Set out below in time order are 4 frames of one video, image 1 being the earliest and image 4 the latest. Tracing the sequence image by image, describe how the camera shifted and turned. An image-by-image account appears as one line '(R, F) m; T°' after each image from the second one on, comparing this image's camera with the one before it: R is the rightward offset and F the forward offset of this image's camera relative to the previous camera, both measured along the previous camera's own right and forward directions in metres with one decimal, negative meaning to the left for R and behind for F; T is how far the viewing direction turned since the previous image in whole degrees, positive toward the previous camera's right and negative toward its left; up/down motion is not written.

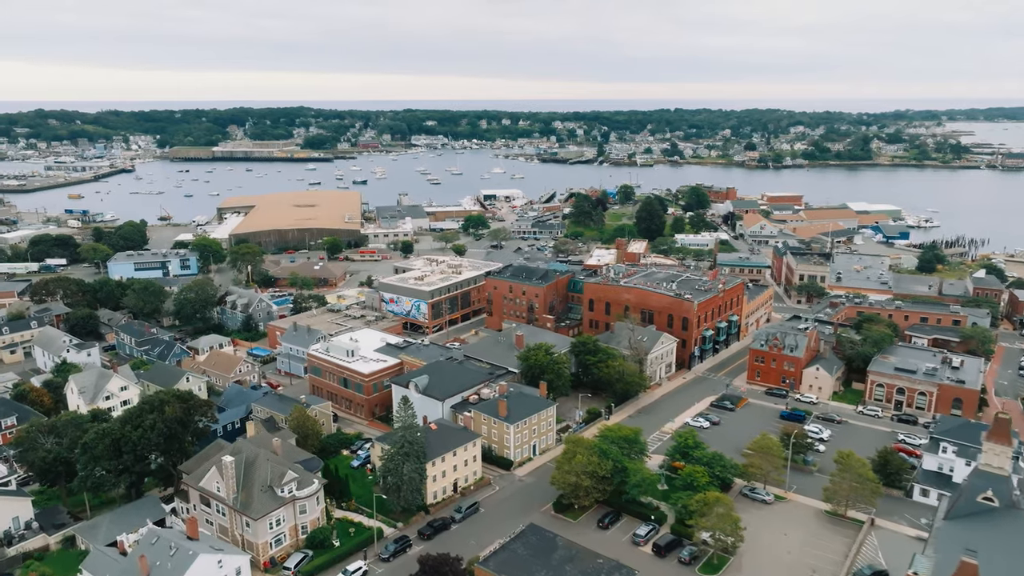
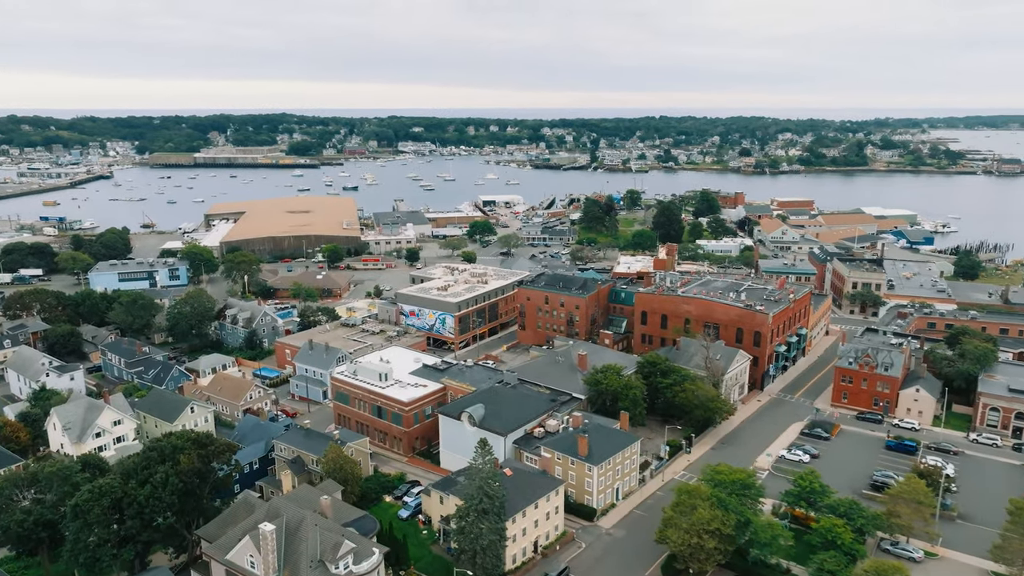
(-4.3, +6.2) m; +2°
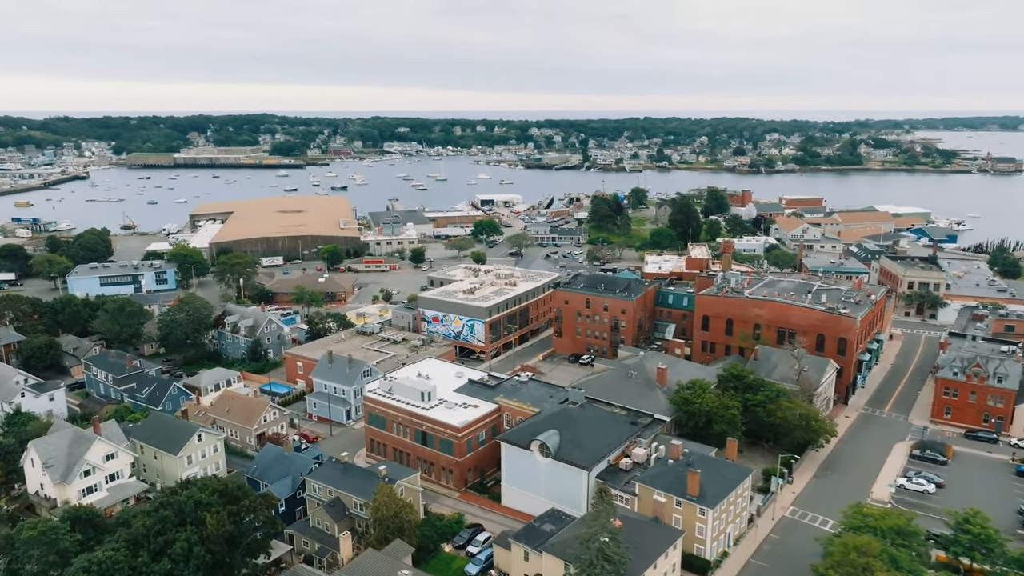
(-3.9, +5.8) m; +2°
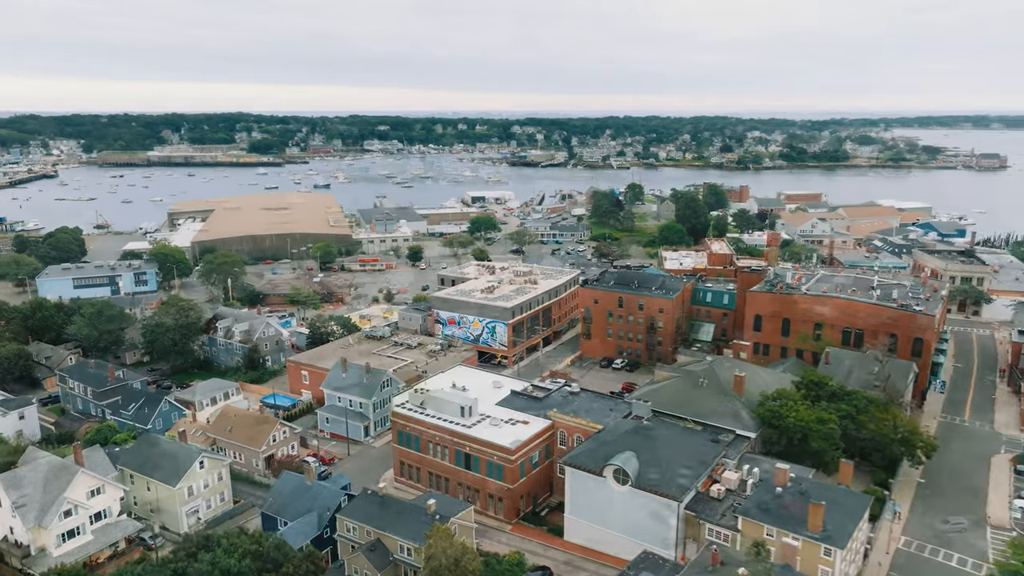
(-3.1, +4.6) m; +2°
